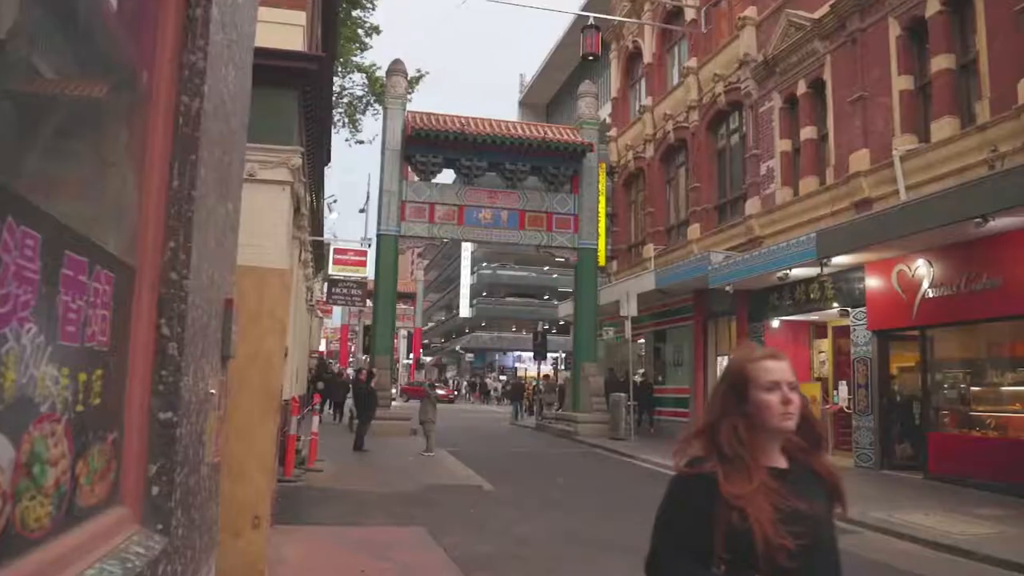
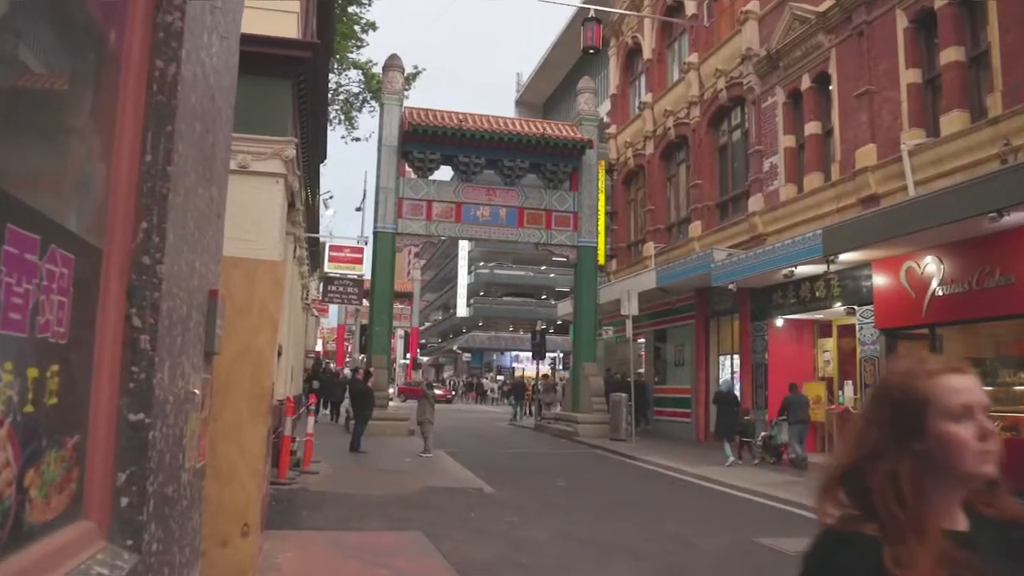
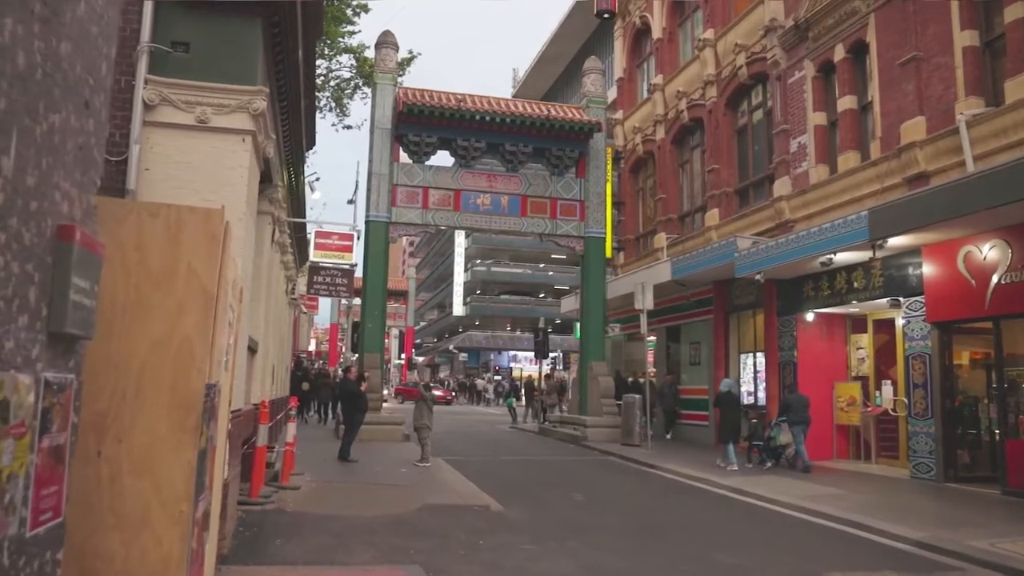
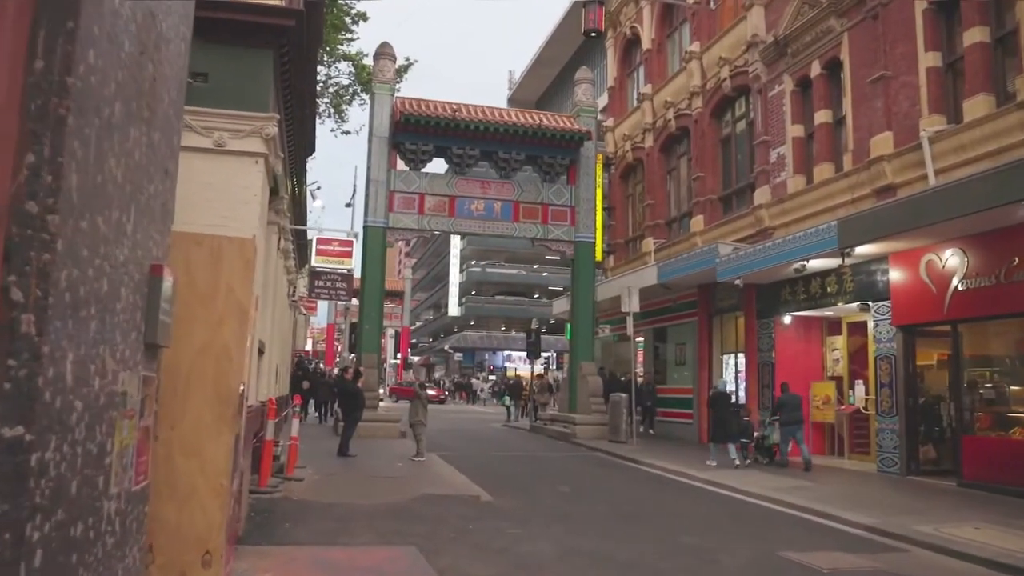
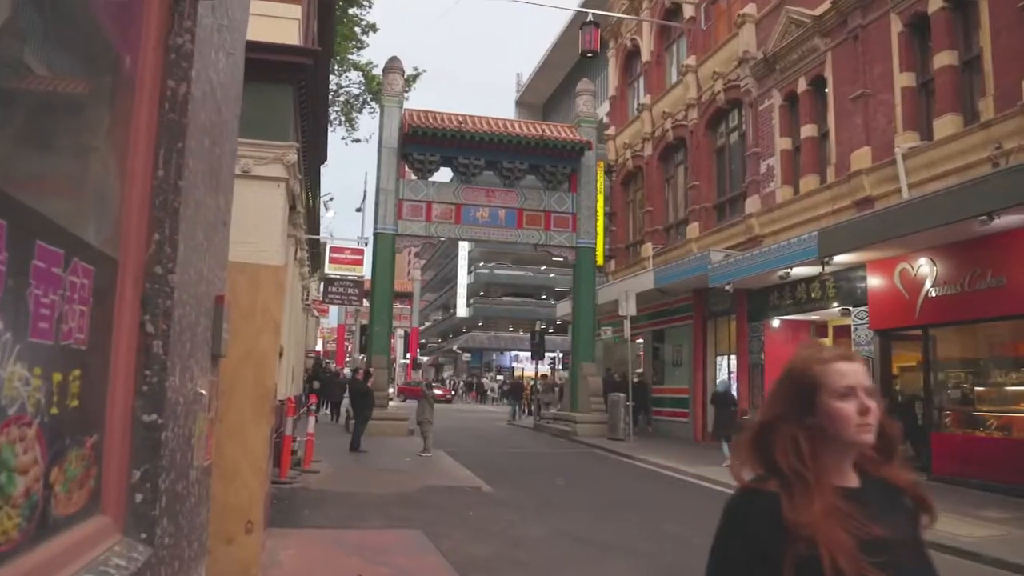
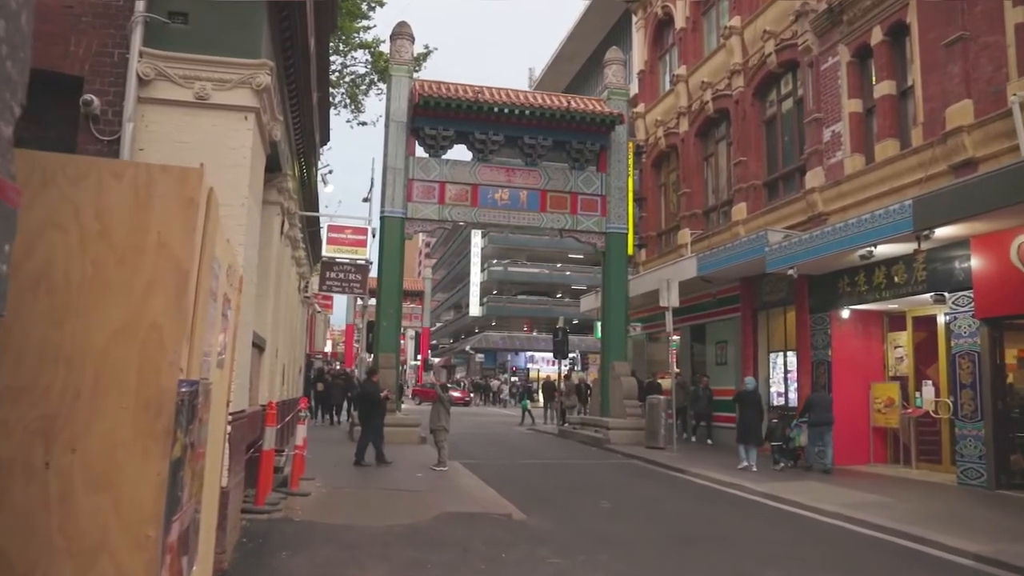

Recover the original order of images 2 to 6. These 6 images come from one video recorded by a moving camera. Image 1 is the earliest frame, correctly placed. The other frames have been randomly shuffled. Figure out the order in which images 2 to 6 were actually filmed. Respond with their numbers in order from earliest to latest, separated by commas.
5, 2, 4, 3, 6
